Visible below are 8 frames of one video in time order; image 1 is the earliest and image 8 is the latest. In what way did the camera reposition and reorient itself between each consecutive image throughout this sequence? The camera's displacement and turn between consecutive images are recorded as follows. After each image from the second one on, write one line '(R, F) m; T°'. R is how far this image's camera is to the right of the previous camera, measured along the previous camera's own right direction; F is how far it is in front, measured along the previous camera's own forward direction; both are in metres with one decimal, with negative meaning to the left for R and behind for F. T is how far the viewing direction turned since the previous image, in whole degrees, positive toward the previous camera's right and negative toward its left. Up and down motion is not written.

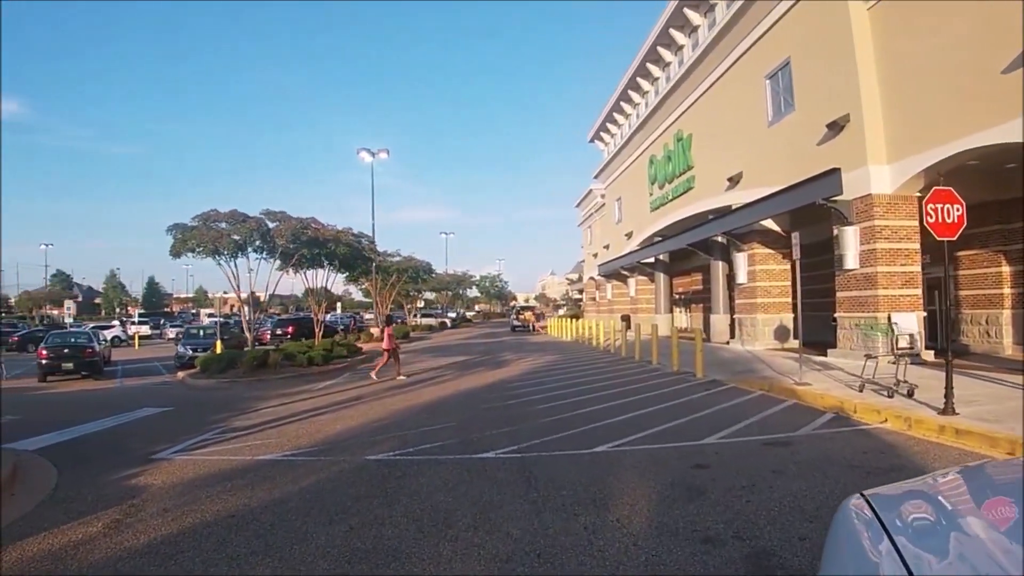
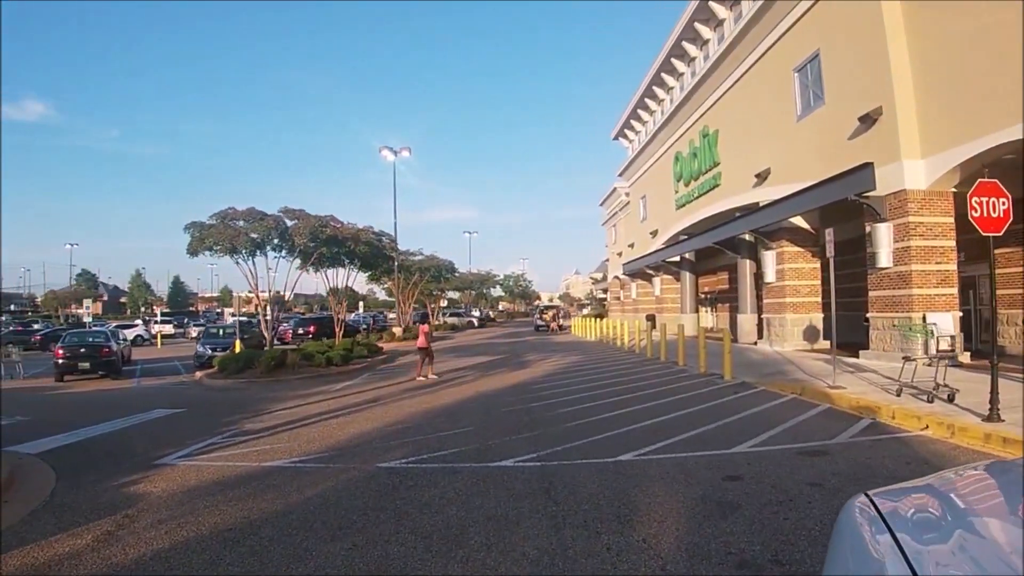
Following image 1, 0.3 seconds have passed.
(0.0, +0.5) m; -2°
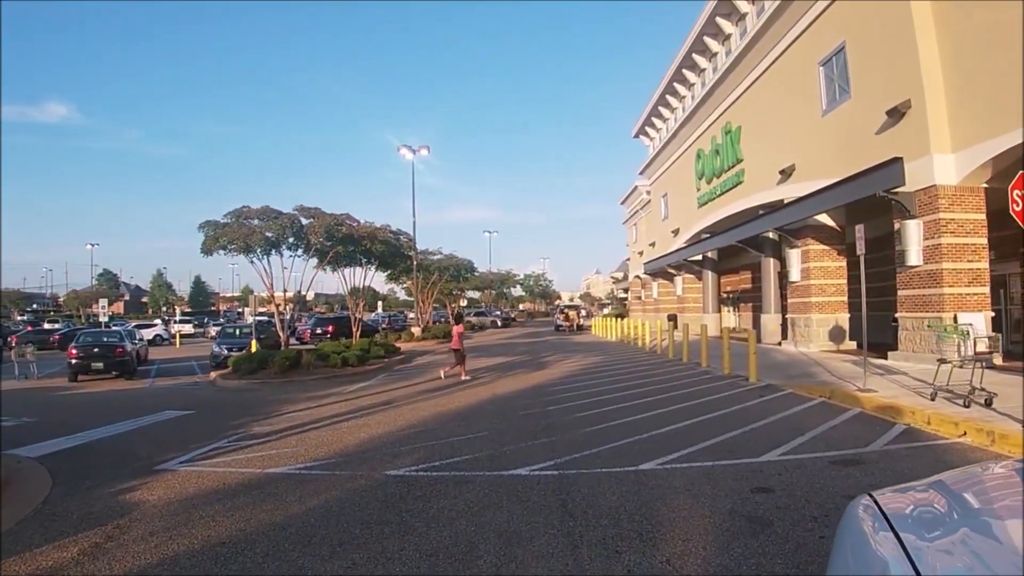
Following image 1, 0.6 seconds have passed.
(0.0, +0.4) m; -2°
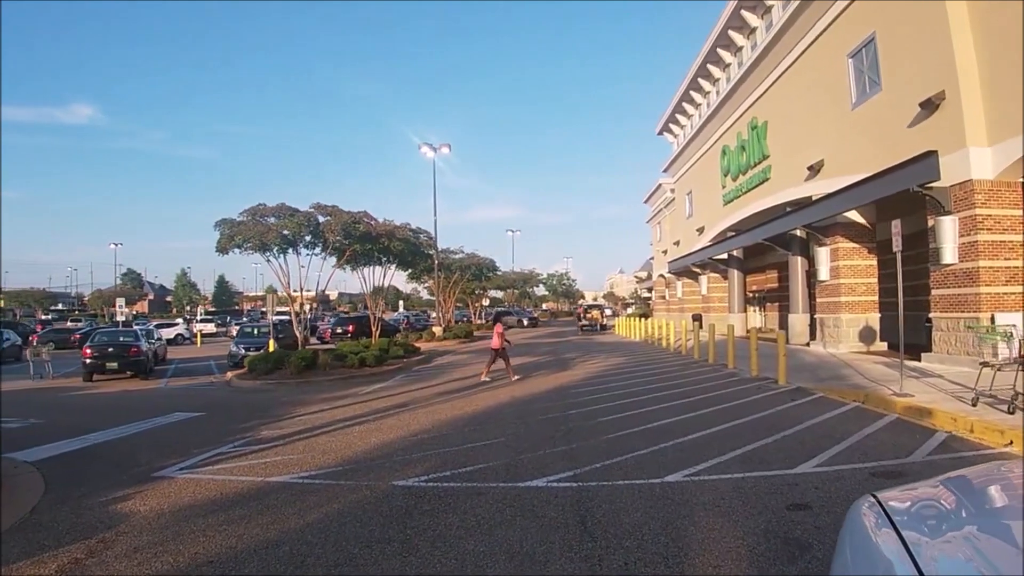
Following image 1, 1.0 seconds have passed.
(+0.1, +0.5) m; -2°
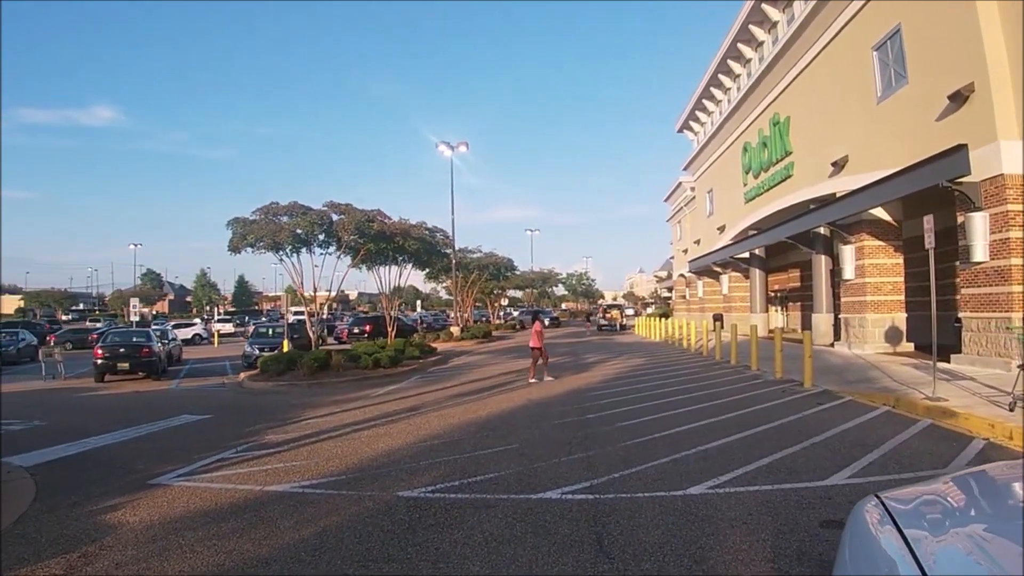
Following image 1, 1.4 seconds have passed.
(+0.1, +0.4) m; -1°
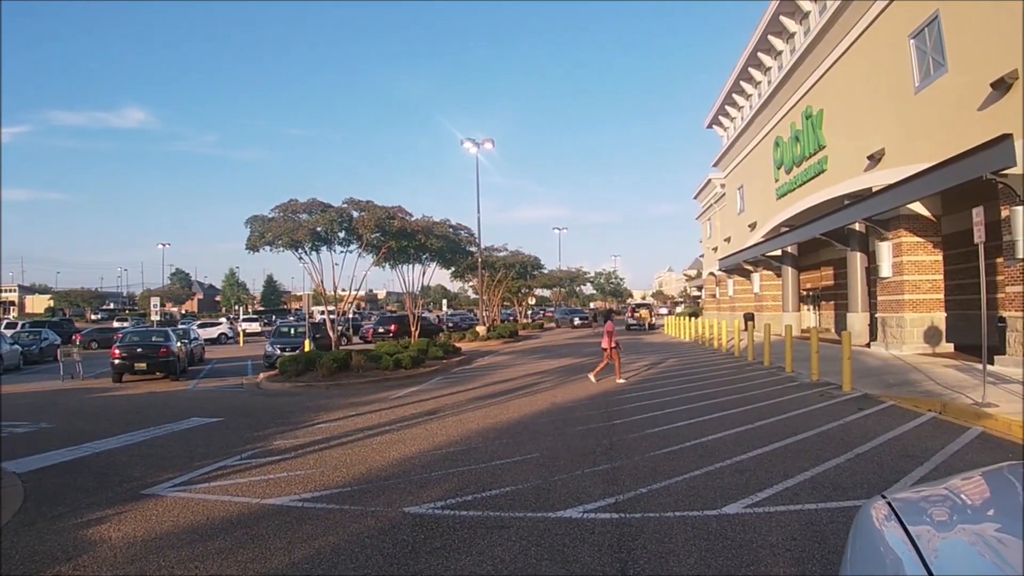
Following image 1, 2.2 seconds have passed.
(+0.1, +0.5) m; -2°
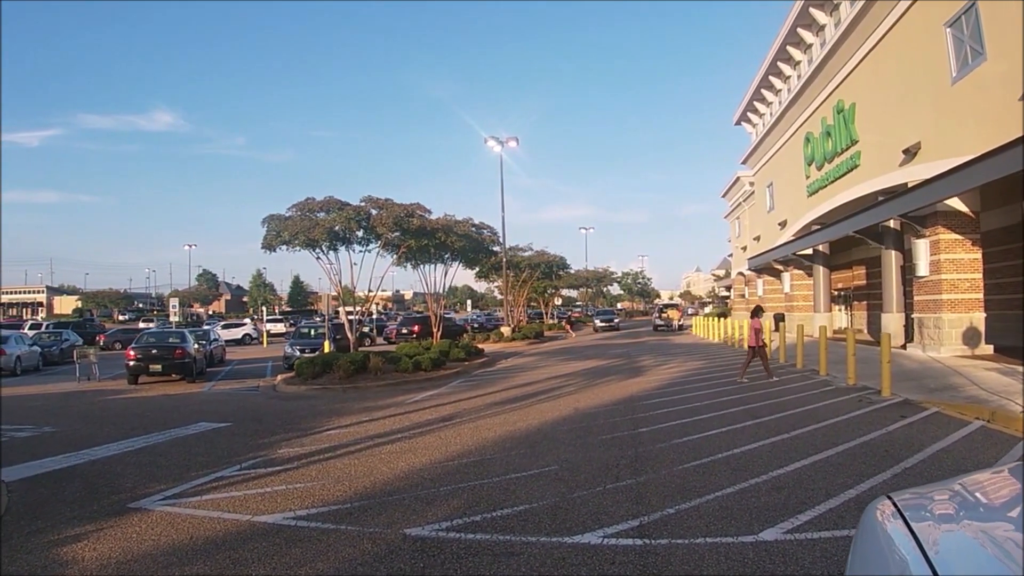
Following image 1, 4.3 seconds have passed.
(+0.1, +0.5) m; -2°
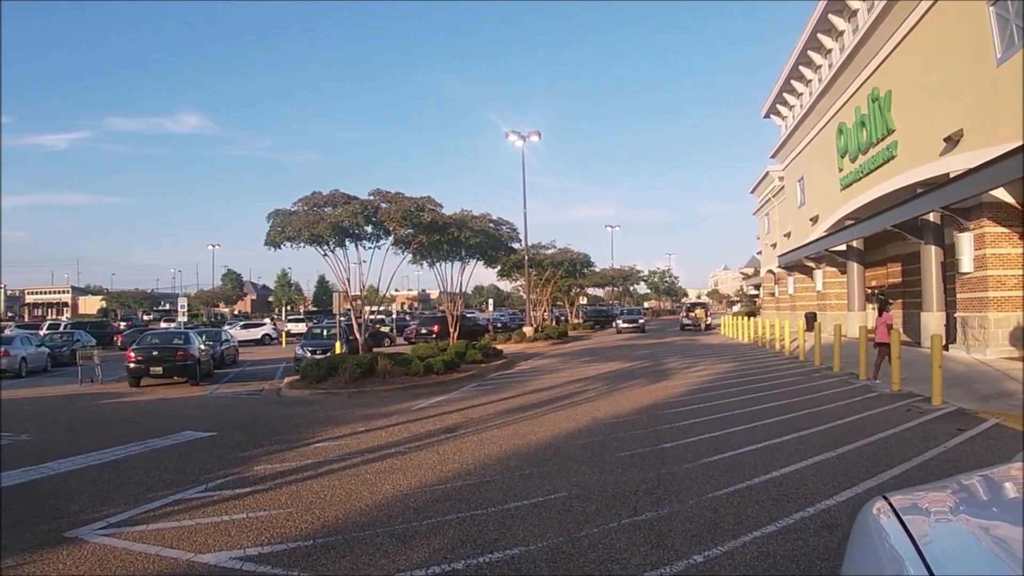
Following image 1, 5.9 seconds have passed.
(+0.2, +1.0) m; -2°
